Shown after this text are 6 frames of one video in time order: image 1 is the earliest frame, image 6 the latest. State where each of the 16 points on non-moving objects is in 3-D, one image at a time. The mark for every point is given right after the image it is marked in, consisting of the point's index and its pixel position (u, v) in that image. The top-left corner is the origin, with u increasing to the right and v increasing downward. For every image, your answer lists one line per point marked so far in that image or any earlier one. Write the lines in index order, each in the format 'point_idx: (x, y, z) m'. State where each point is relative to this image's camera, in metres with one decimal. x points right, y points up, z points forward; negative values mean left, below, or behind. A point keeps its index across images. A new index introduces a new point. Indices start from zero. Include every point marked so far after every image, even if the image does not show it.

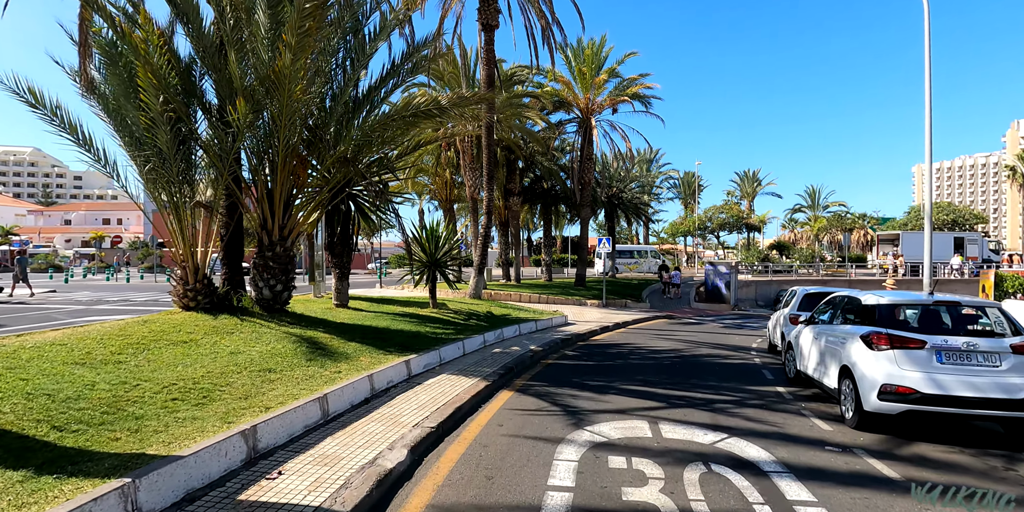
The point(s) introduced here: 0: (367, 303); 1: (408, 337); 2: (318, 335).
0: (-3.9, -1.3, +14.7) m
1: (-2.0, -1.6, +10.5) m
2: (-3.3, -1.3, +9.3) m
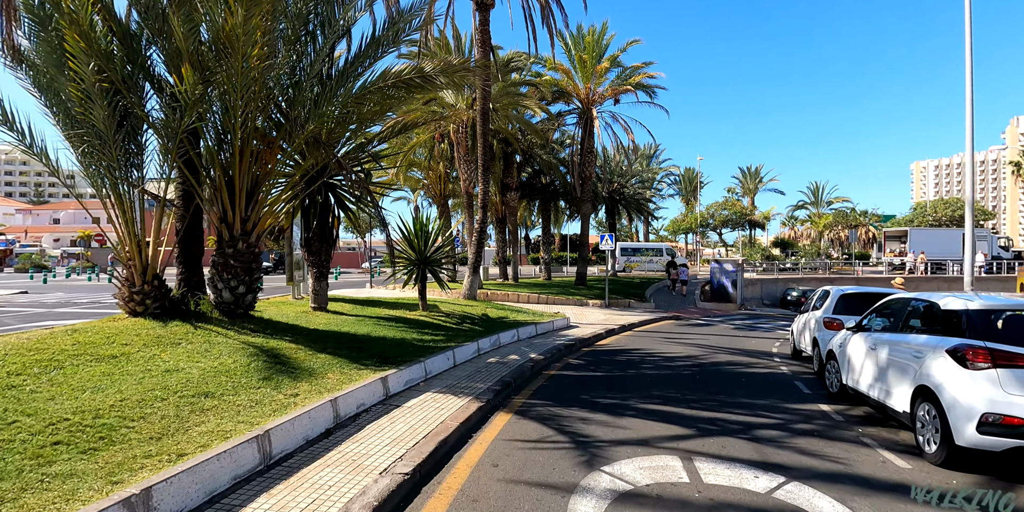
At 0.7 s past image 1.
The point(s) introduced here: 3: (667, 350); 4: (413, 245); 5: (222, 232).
0: (-3.9, -1.2, +13.3) m
1: (-2.0, -1.5, +9.1) m
2: (-3.3, -1.3, +8.0) m
3: (+3.7, -2.2, +13.0) m
4: (-2.5, +0.3, +13.9) m
5: (-4.8, +0.4, +9.2) m
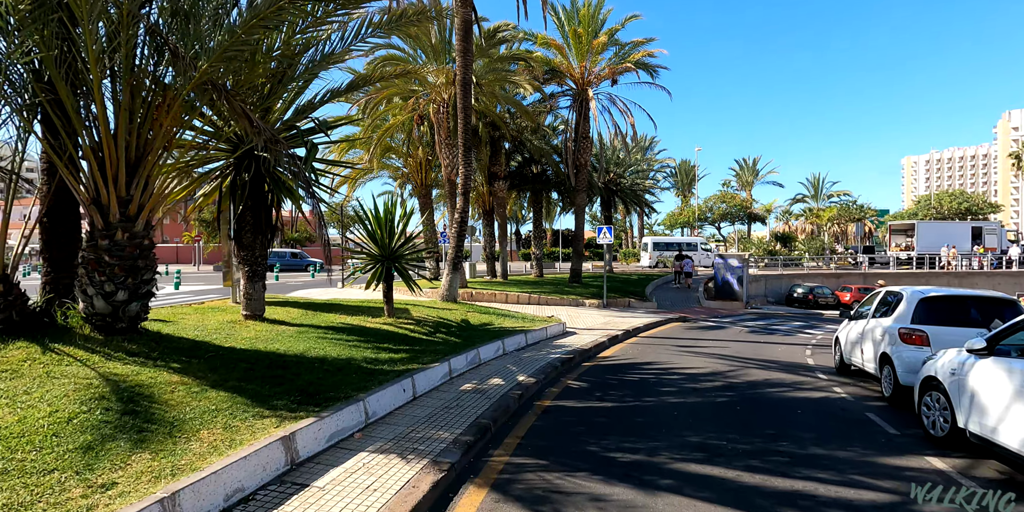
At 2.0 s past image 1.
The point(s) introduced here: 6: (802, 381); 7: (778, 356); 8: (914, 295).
0: (-4.2, -1.1, +10.9) m
1: (-2.3, -1.4, +6.7) m
2: (-3.5, -1.2, +5.5) m
3: (+3.4, -2.1, +10.7) m
4: (-2.8, +0.4, +11.5) m
5: (-5.1, +0.5, +6.7) m
6: (+4.9, -2.1, +9.3) m
7: (+5.9, -2.2, +12.3) m
8: (+5.8, -0.5, +8.0) m
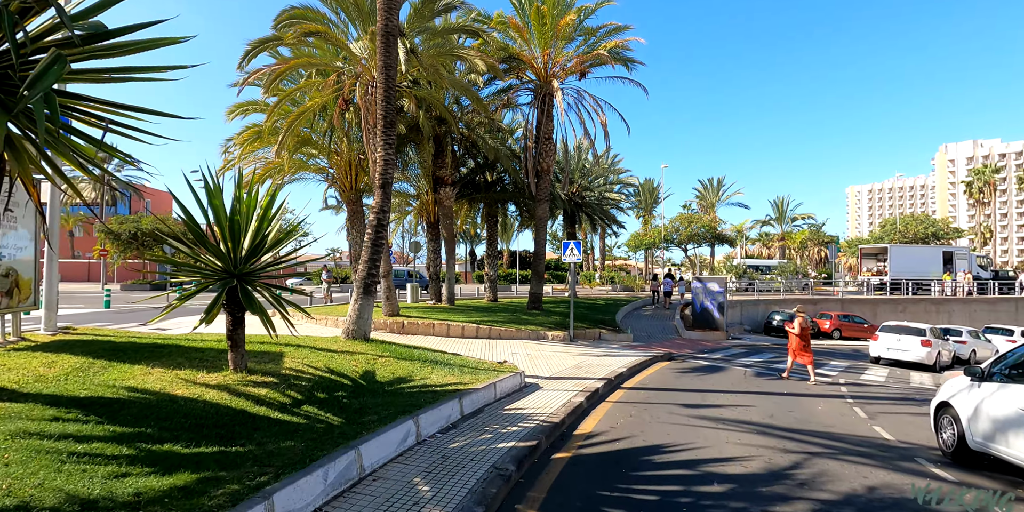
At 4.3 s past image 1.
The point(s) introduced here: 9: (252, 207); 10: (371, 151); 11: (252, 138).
0: (-5.1, -1.3, +6.3) m
1: (-2.8, -1.4, +2.3) m
2: (-4.0, -1.2, +1.0) m
3: (+2.5, -2.3, +6.6) m
4: (-3.8, +0.2, +7.1) m
5: (-5.6, +0.5, +2.2) m
6: (+4.1, -2.3, +5.4) m
7: (+4.9, -2.6, +8.4) m
8: (+5.1, -0.7, +4.2) m
9: (-3.4, +0.6, +7.3) m
10: (-4.1, +3.0, +16.2) m
11: (-8.5, +3.9, +18.0) m
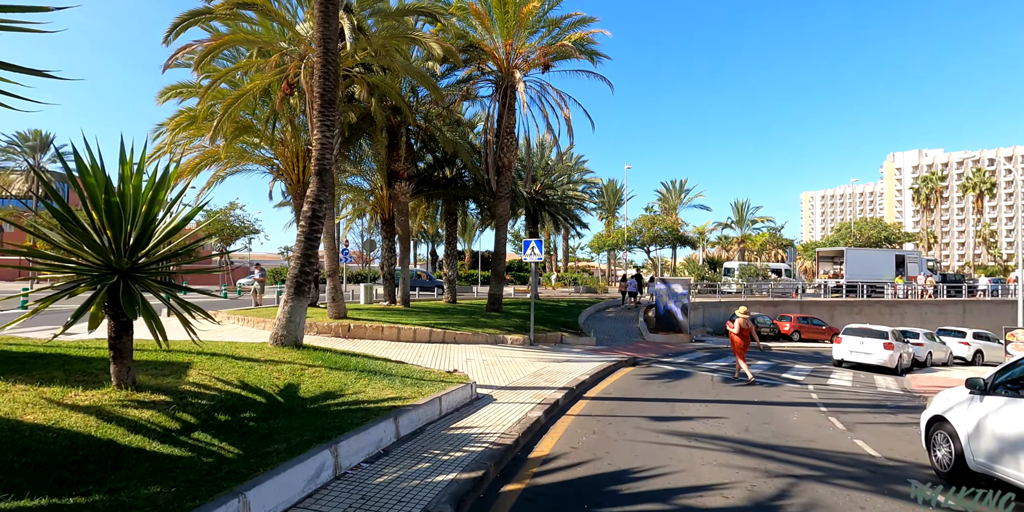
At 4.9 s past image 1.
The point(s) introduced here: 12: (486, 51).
0: (-5.7, -1.2, +4.9) m
1: (-3.1, -1.3, +1.1) m
2: (-4.2, -1.1, -0.2) m
3: (+1.9, -2.3, +5.8) m
4: (-4.3, +0.3, +5.8) m
5: (-5.9, +0.6, +0.8) m
6: (+3.6, -2.3, +4.7) m
7: (+4.2, -2.5, +7.7) m
8: (+4.7, -0.7, +3.6) m
9: (-4.0, +0.7, +6.1) m
10: (-5.2, +3.0, +14.9) m
11: (-9.7, +4.0, +16.4) m
12: (-0.9, +7.4, +19.7) m
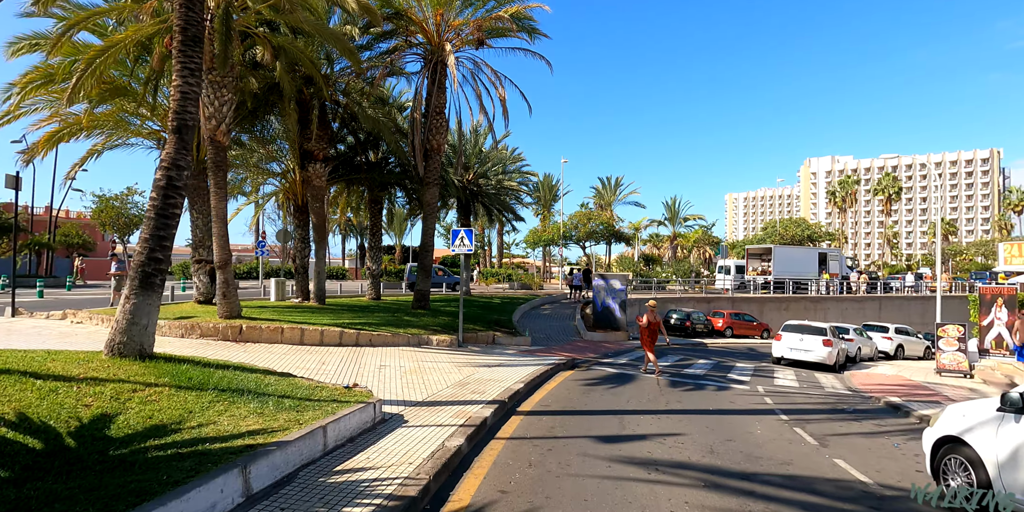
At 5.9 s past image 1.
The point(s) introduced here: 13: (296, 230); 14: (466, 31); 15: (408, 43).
0: (-6.2, -0.9, +2.6) m
1: (-3.3, -1.2, -0.9) m
2: (-4.2, -0.9, -2.4) m
3: (+1.2, -2.1, +4.3) m
4: (-5.0, +0.5, +3.6) m
5: (-6.0, +0.8, -1.6) m
6: (+3.0, -2.1, +3.4) m
7: (+3.2, -2.4, +6.5) m
8: (+4.2, -0.5, +2.4) m
9: (-4.7, +0.9, +3.9) m
10: (-6.9, +3.3, +12.5) m
11: (-11.6, +4.3, +13.4) m
12: (-3.1, +7.6, +17.7) m
13: (-7.8, +0.9, +19.8) m
14: (-1.6, +7.7, +18.6) m
15: (-3.6, +7.3, +18.8) m
